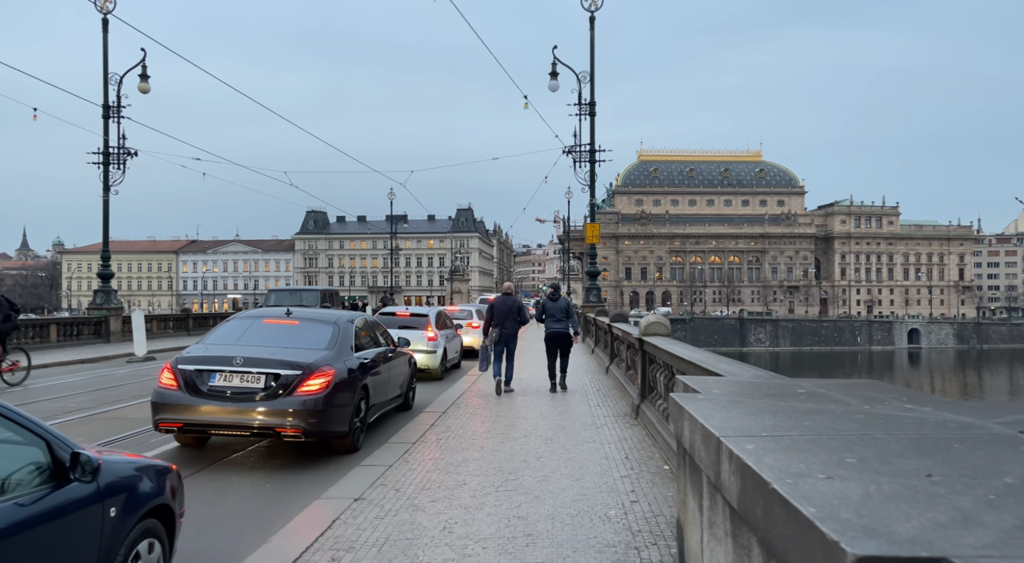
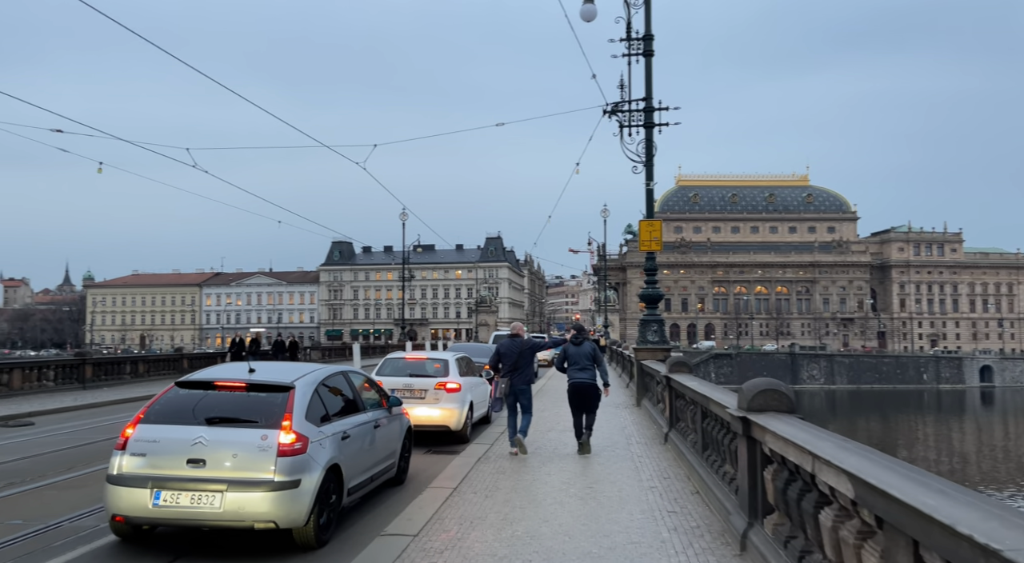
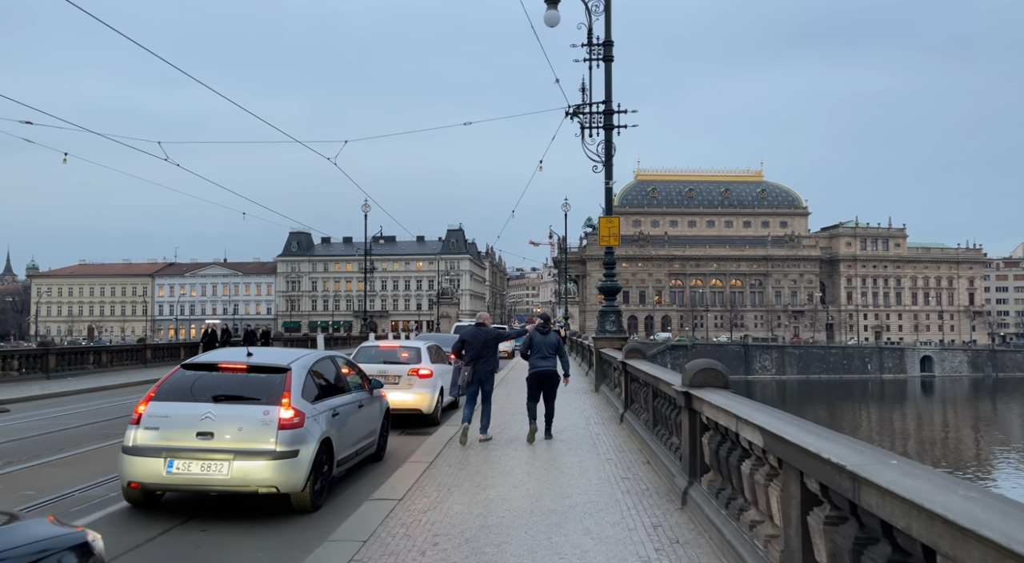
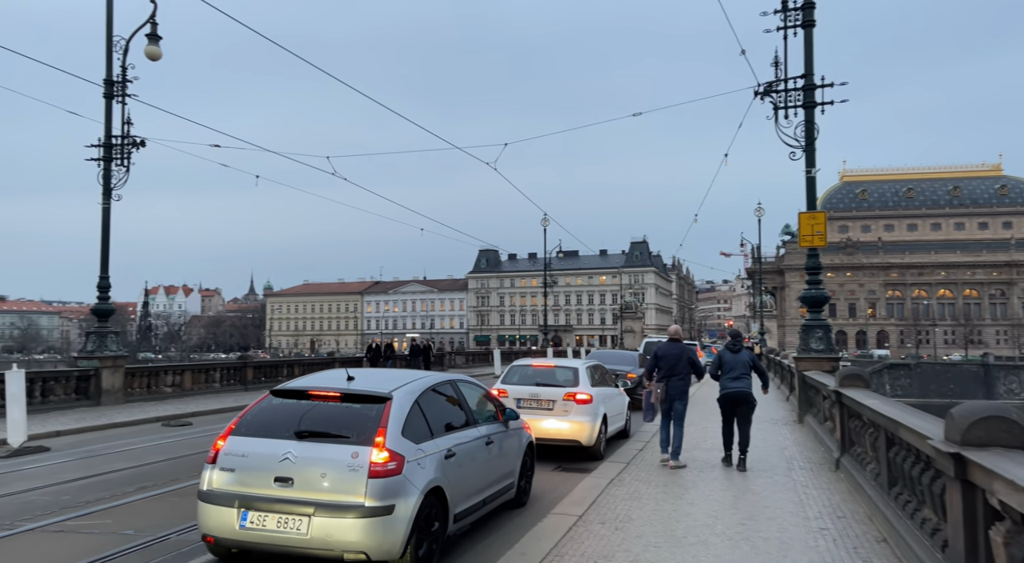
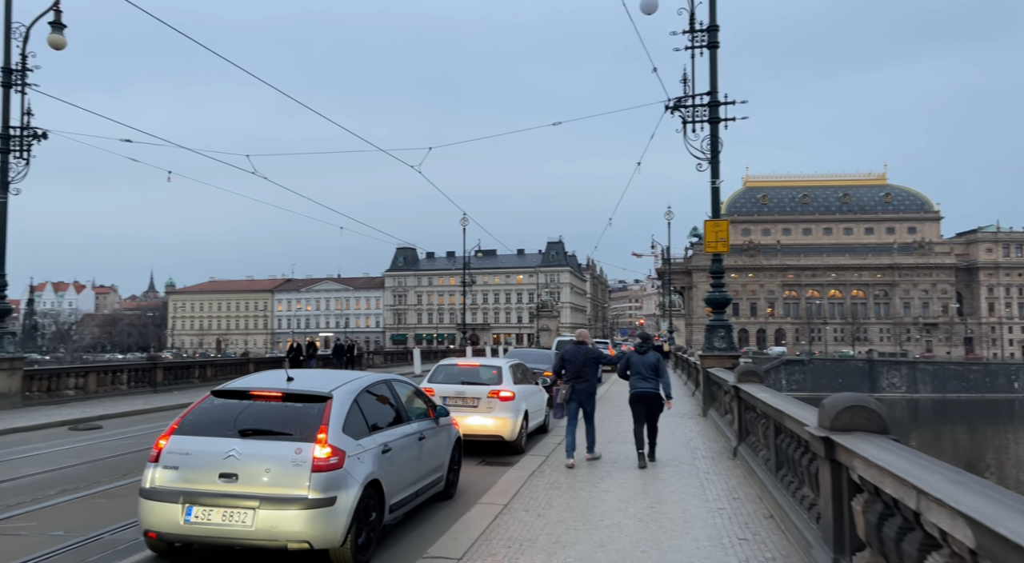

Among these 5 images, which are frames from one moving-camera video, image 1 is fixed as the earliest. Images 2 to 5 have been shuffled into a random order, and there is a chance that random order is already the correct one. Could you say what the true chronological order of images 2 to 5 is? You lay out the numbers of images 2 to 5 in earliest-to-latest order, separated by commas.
3, 2, 5, 4
